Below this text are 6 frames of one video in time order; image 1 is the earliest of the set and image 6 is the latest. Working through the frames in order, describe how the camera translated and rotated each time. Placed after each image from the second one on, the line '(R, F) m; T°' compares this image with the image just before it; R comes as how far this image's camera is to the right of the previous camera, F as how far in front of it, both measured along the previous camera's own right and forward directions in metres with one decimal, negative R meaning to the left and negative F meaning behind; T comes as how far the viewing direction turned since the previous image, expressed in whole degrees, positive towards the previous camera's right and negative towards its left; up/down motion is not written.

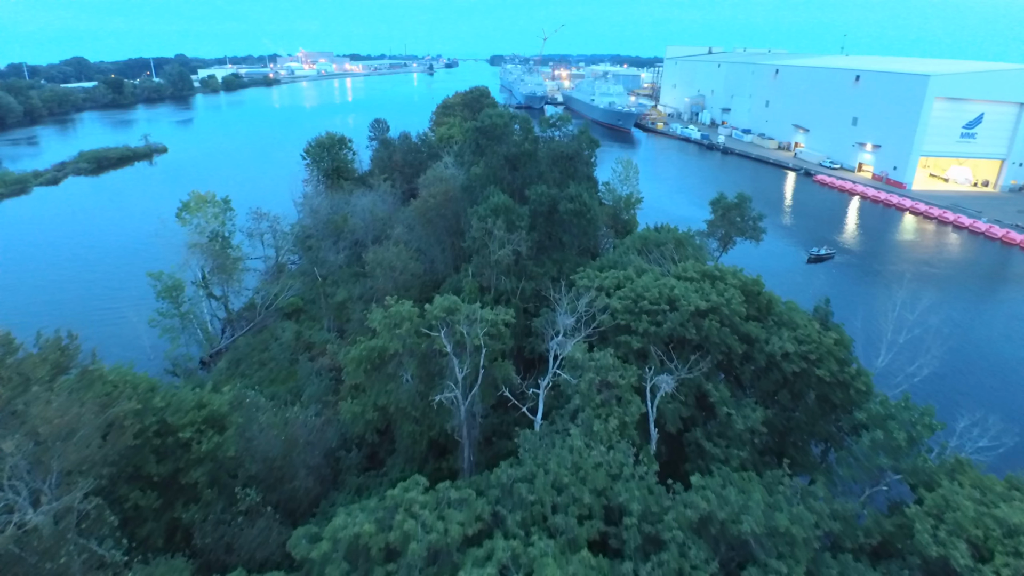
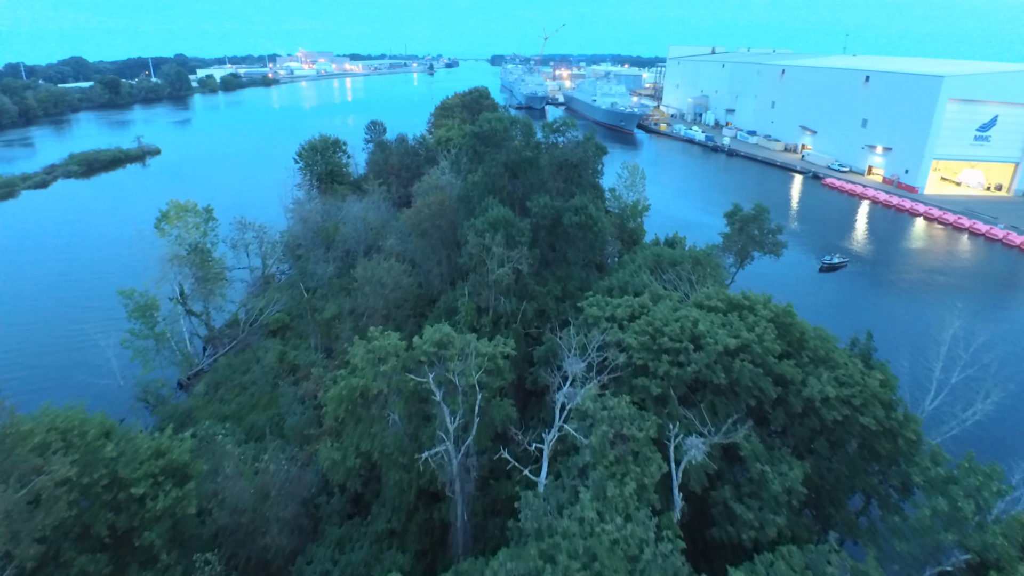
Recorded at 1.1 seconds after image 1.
(0.0, +0.9) m; 0°
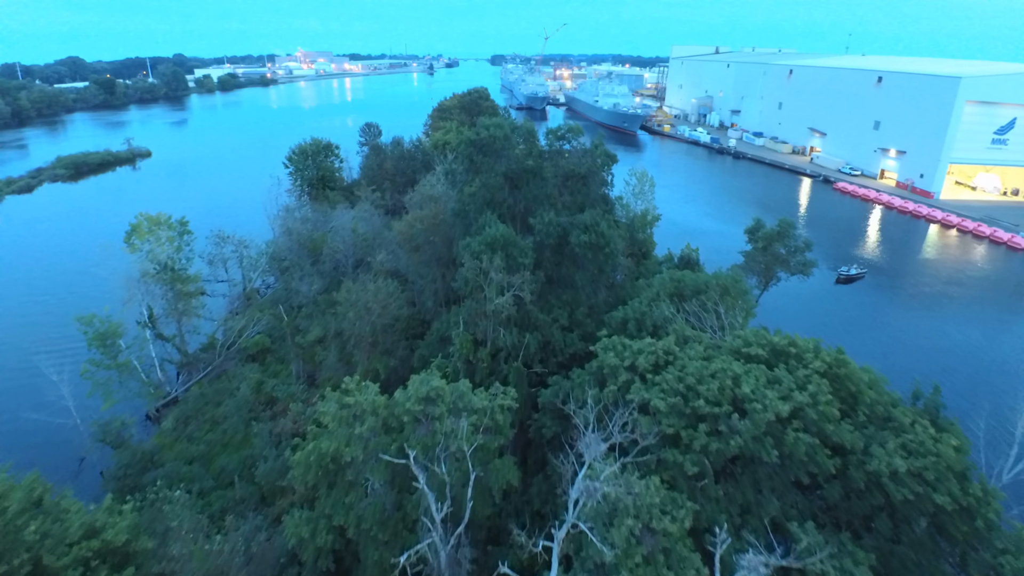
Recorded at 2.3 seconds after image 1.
(0.0, +1.1) m; 0°
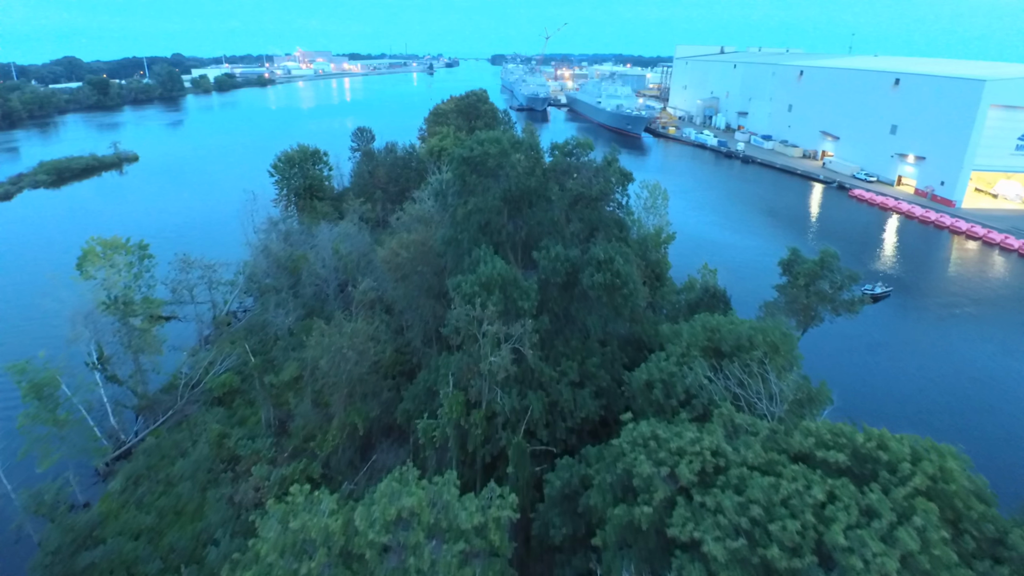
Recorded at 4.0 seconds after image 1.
(0.0, +1.5) m; 0°
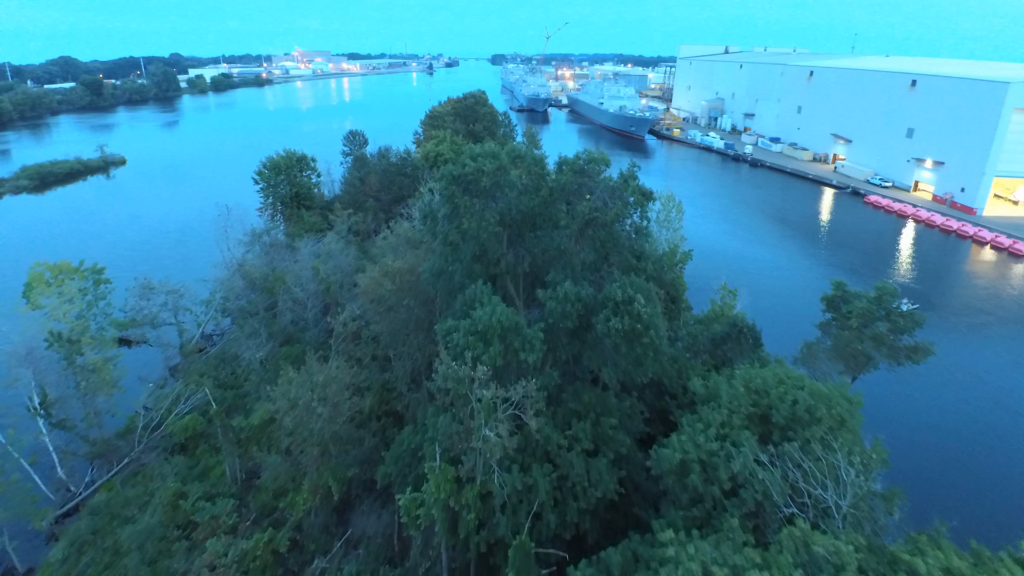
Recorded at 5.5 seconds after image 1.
(0.0, +1.3) m; 0°
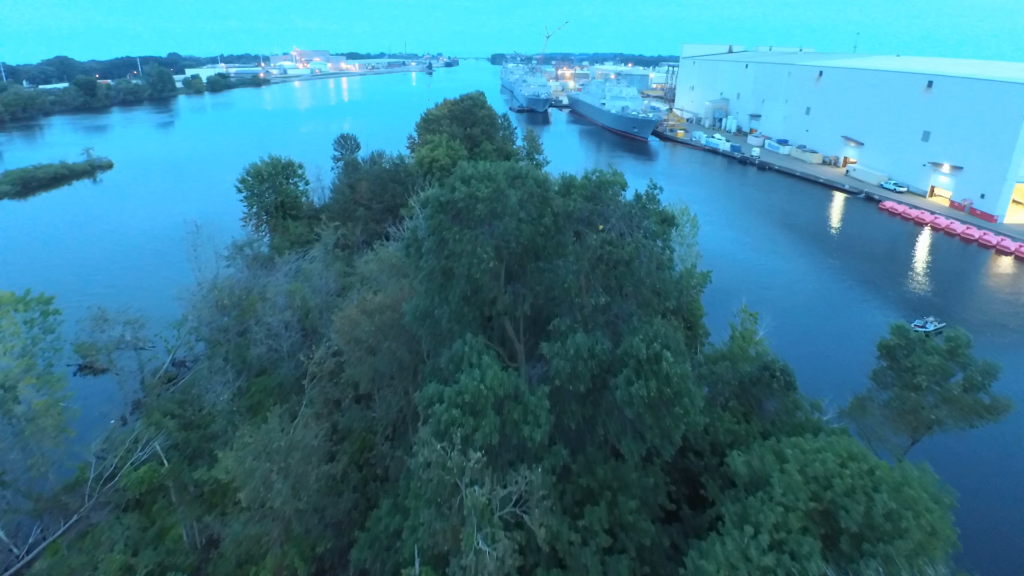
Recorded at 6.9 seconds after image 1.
(0.0, +1.2) m; 0°
